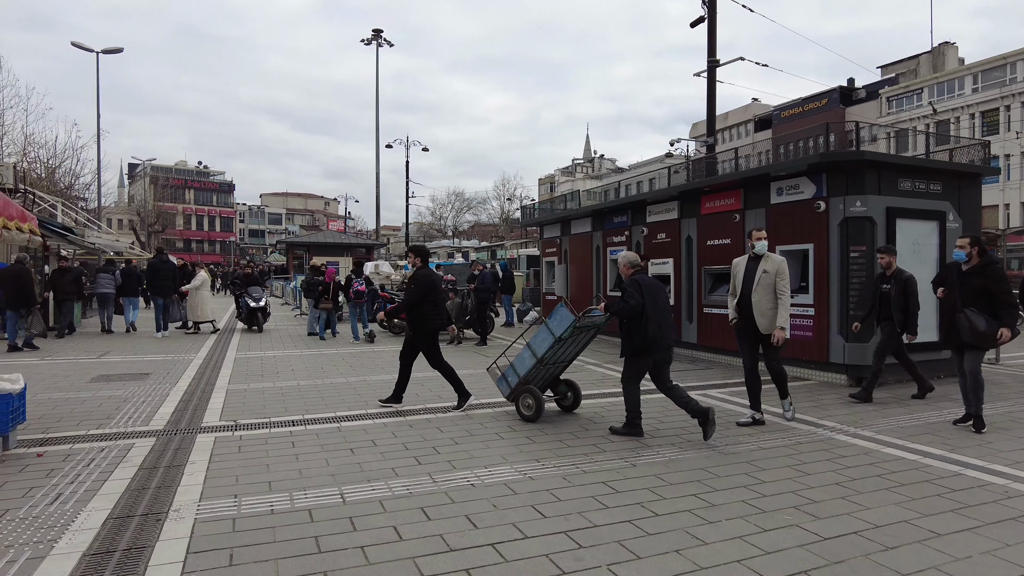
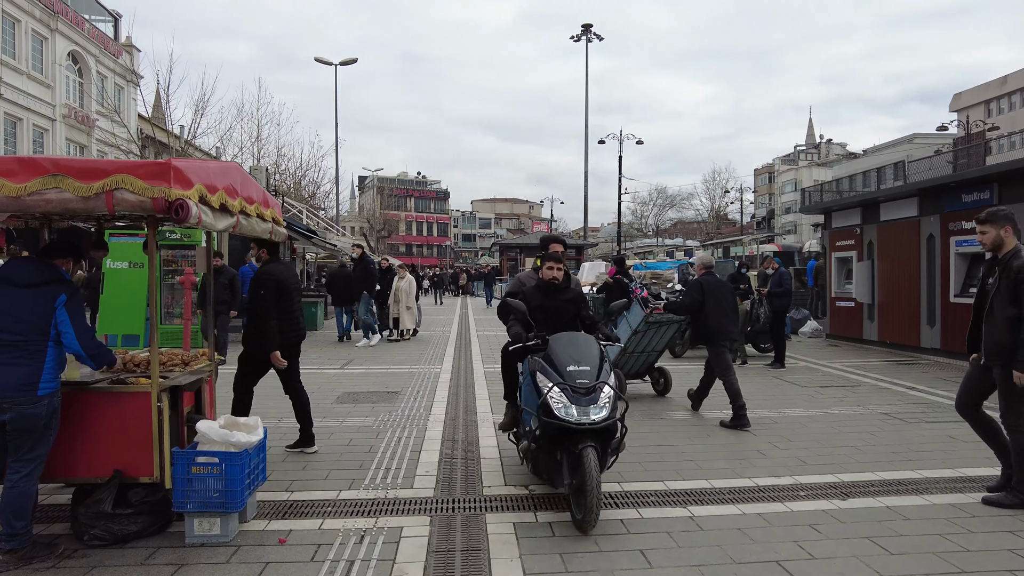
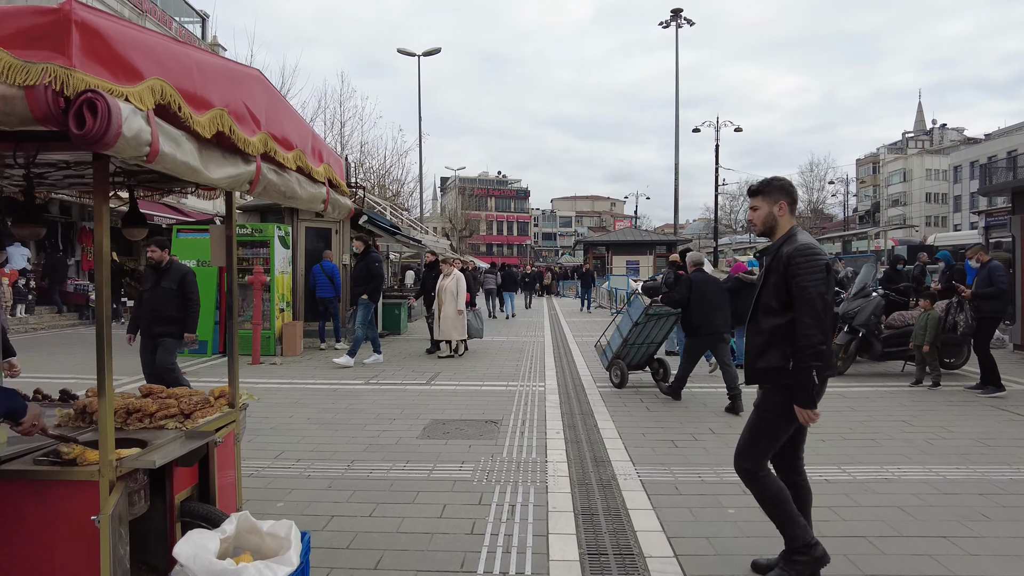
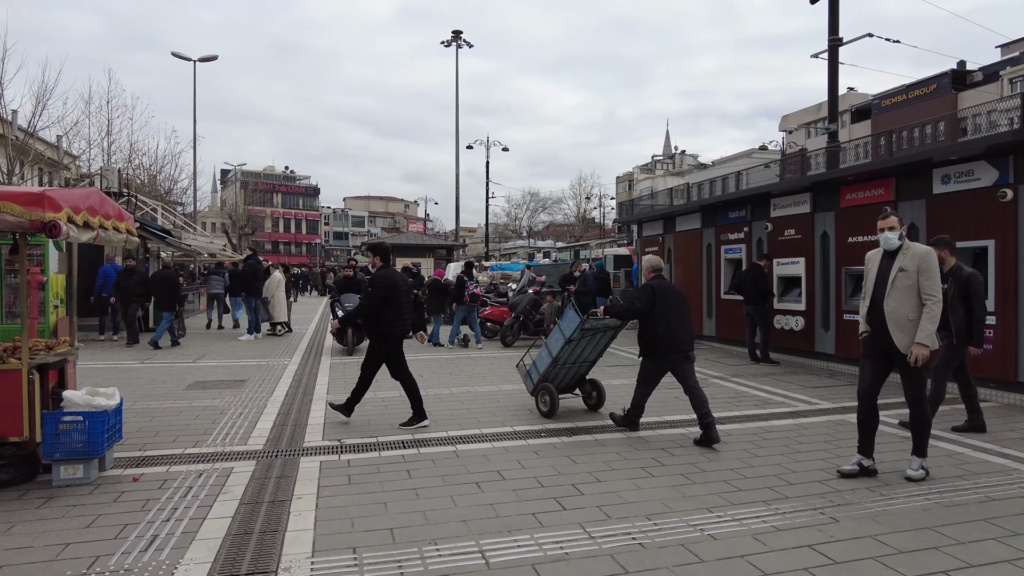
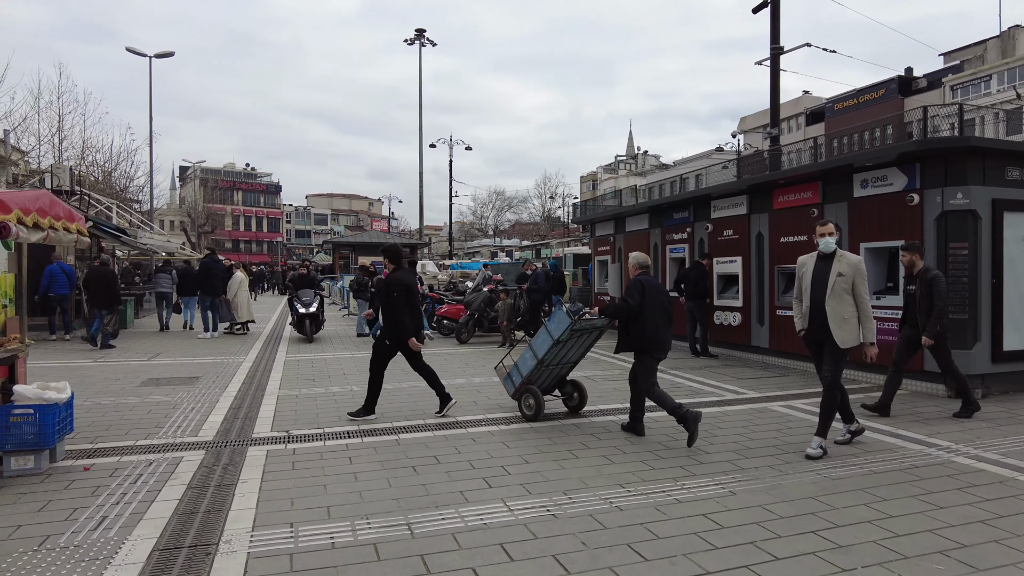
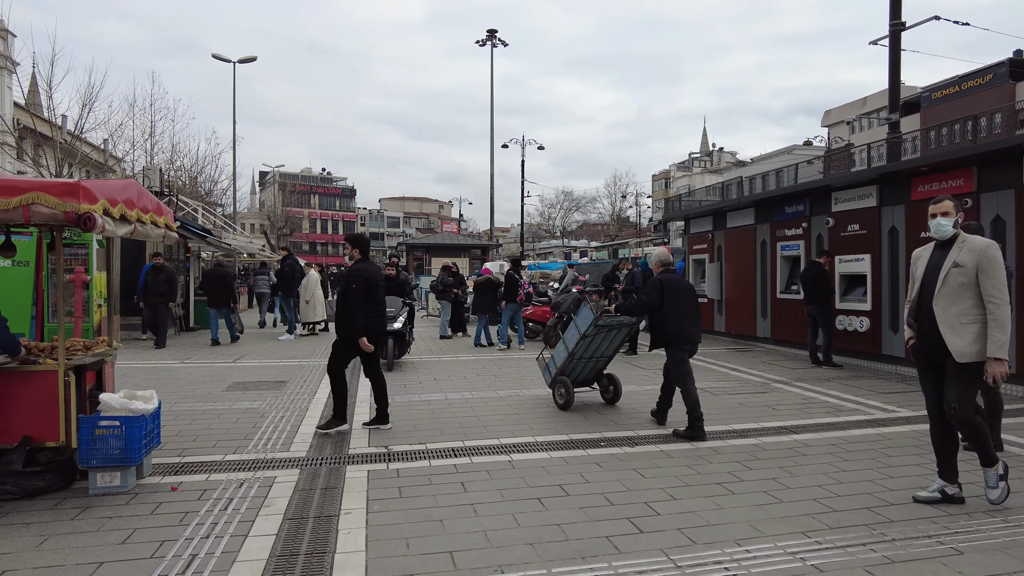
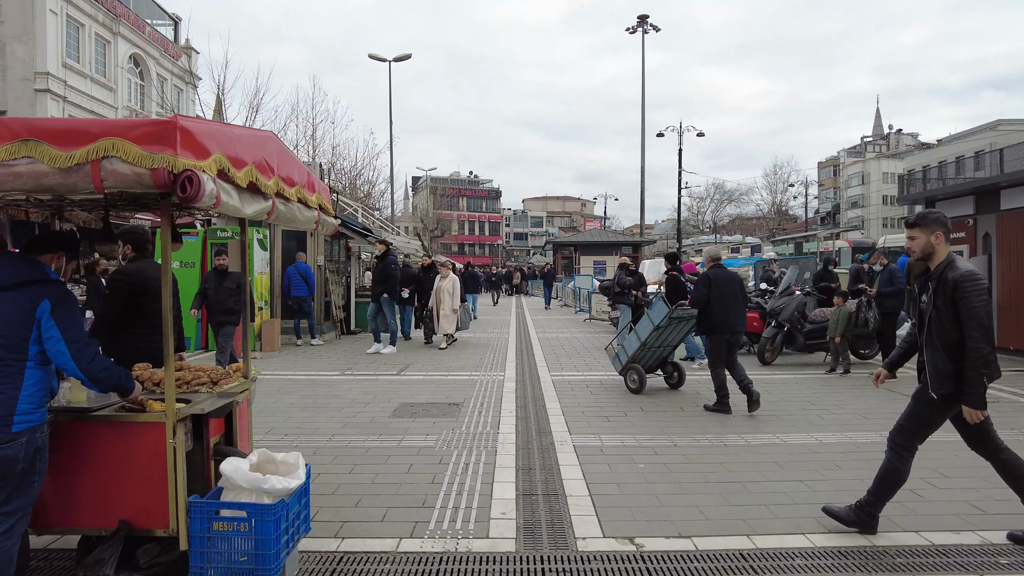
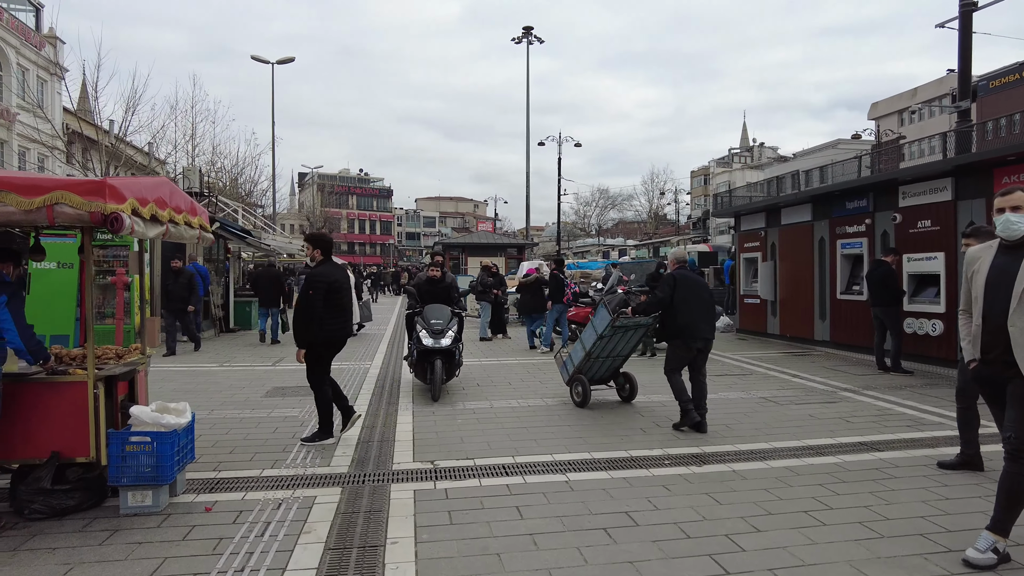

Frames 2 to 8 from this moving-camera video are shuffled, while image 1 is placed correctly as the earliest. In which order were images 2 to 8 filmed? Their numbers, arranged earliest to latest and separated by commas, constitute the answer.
5, 4, 6, 8, 2, 7, 3
